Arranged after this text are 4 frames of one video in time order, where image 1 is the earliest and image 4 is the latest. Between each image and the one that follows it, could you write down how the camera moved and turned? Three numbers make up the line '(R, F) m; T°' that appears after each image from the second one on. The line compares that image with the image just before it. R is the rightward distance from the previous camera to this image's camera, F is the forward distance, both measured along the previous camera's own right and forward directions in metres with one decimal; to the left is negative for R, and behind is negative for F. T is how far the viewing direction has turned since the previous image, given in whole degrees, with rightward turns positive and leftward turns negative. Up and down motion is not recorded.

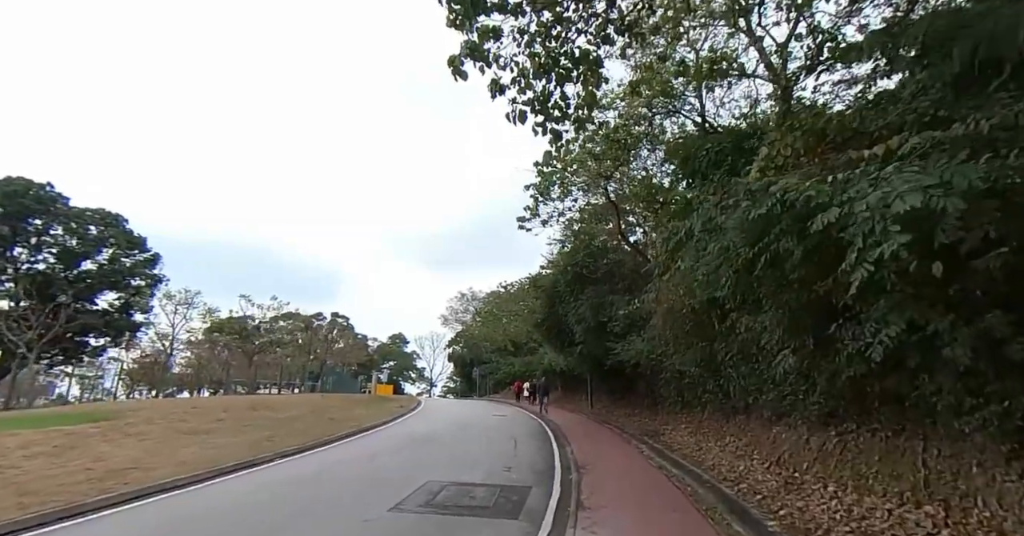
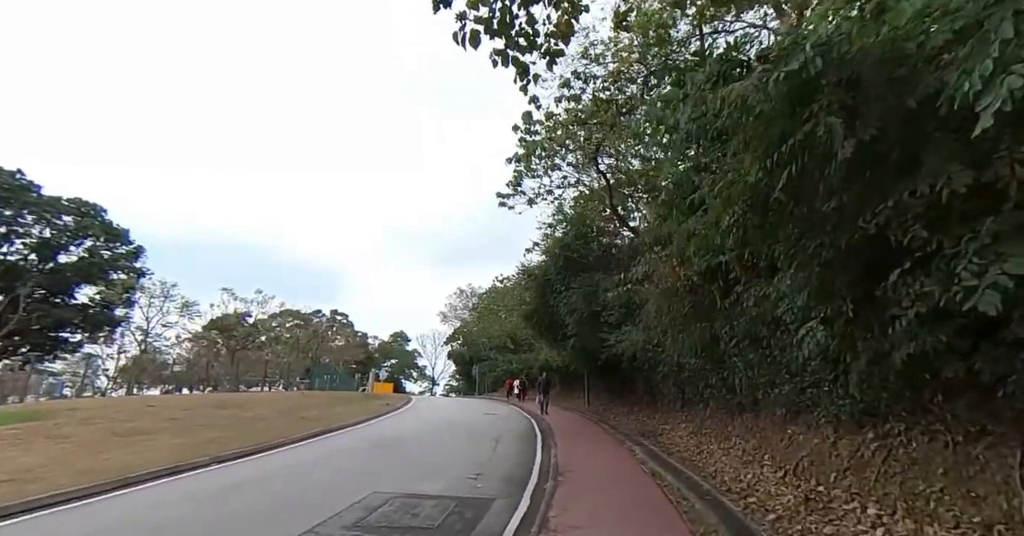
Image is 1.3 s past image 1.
(+0.8, +1.8) m; 0°
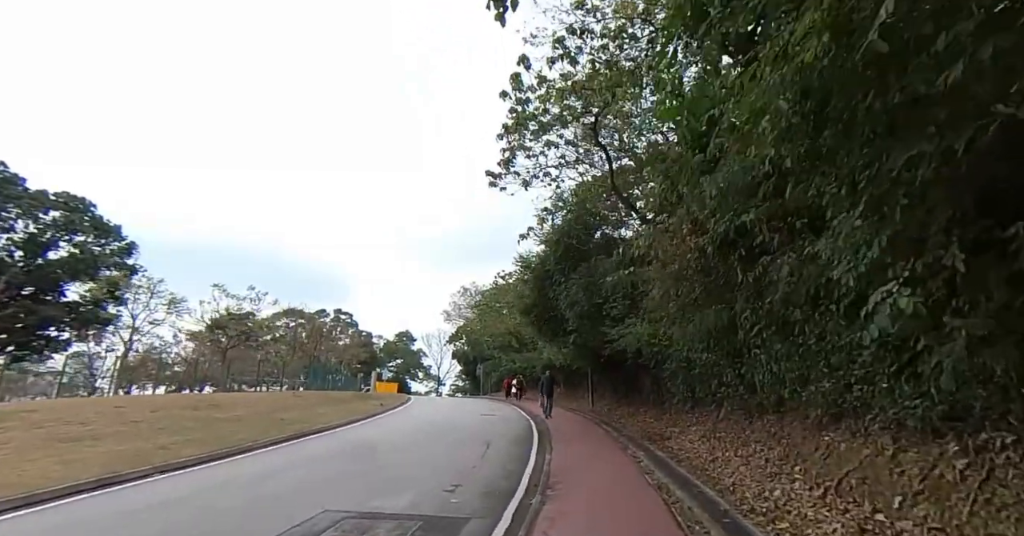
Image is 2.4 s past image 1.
(+0.5, +1.5) m; -1°
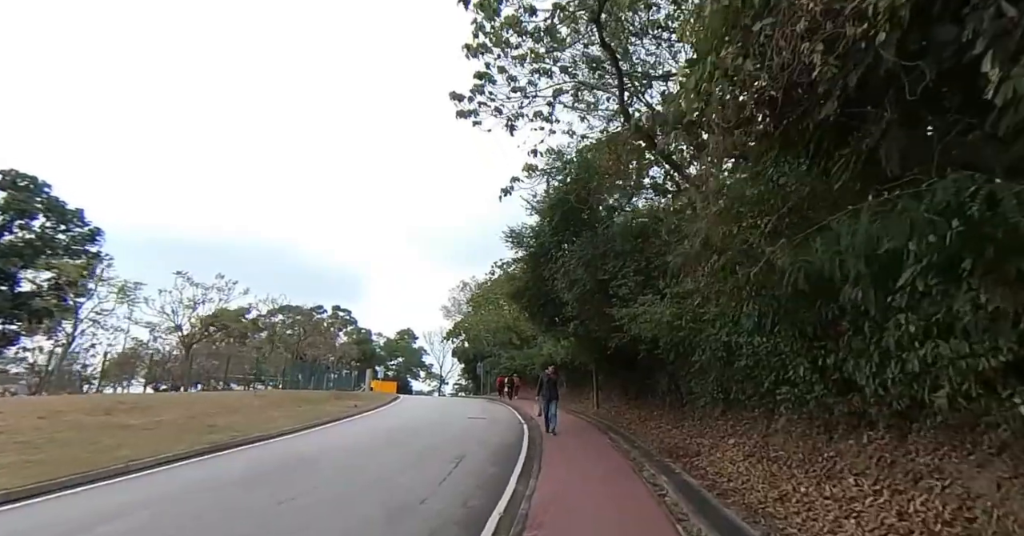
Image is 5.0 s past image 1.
(+0.6, +3.7) m; -1°
